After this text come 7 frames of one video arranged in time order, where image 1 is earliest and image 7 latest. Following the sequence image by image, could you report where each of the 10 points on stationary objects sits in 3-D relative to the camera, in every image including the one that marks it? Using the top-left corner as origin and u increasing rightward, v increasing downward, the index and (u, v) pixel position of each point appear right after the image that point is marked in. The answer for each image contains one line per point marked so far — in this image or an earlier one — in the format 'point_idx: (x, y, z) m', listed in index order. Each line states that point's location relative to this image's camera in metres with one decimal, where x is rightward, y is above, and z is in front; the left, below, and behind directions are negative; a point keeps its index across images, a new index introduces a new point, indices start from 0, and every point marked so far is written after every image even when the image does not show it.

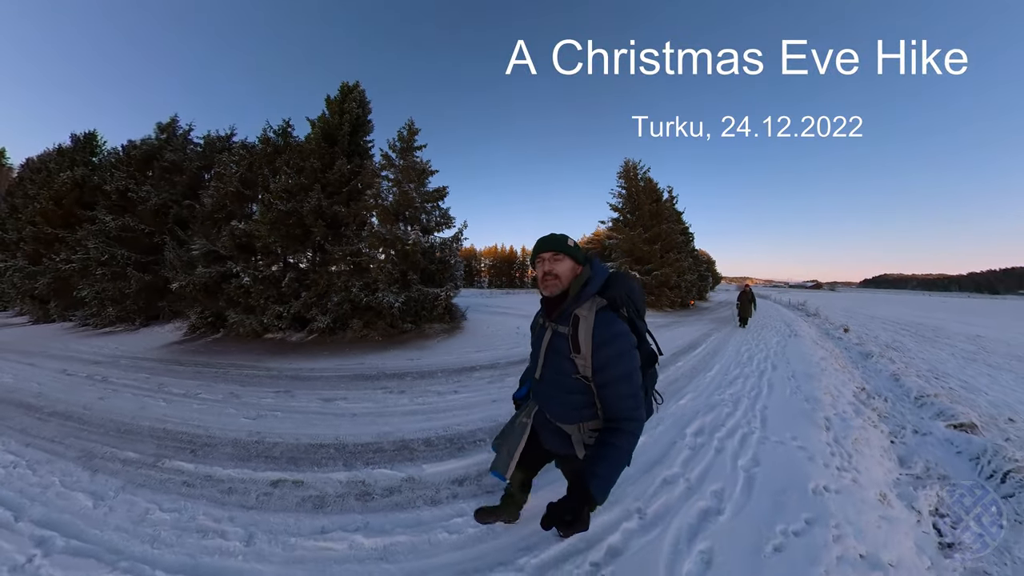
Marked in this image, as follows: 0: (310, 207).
0: (-3.4, +1.4, +6.5) m
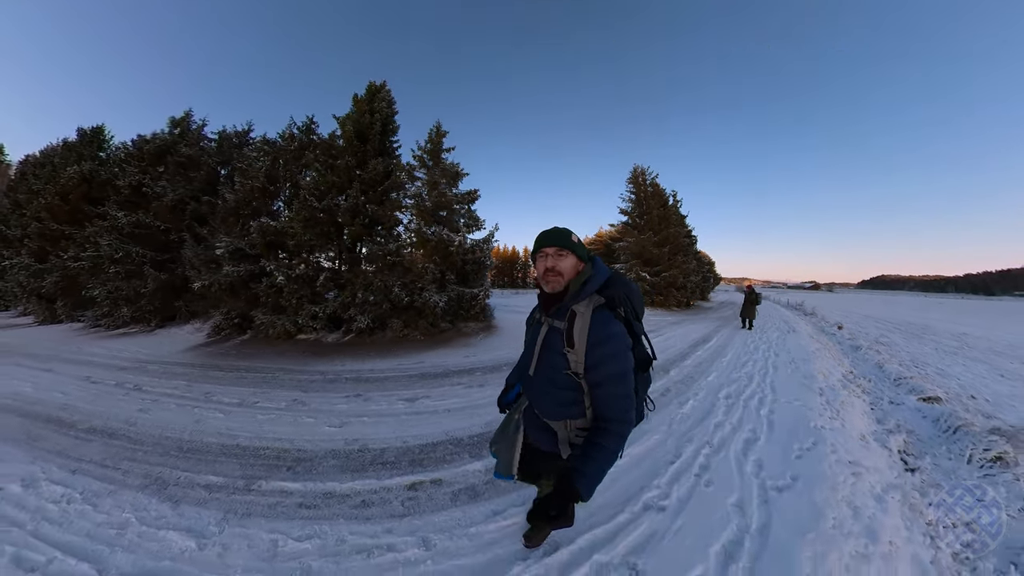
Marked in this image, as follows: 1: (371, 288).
0: (-2.7, +1.4, +6.2) m
1: (-2.3, 0.0, +6.0) m
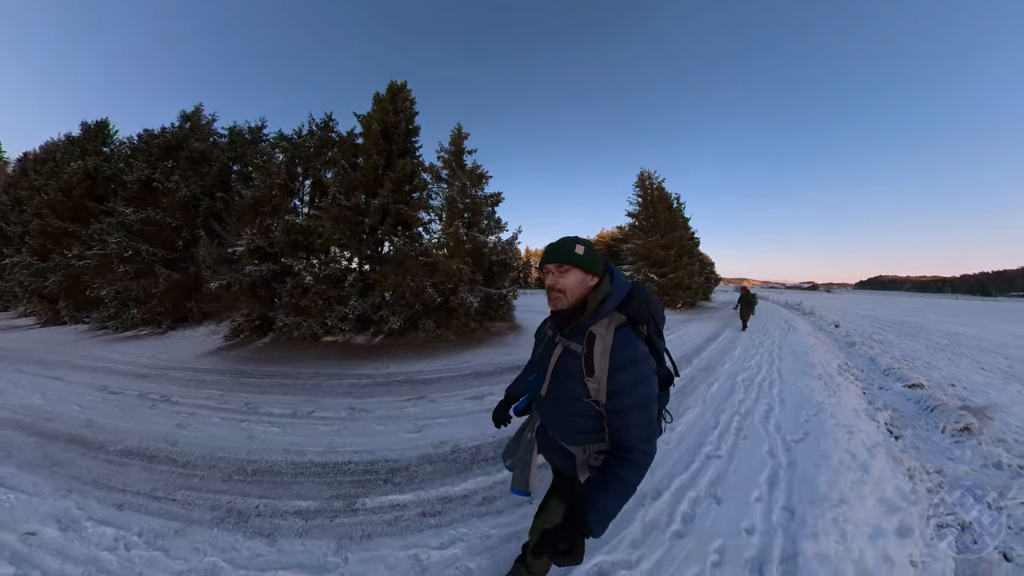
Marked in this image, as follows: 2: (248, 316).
0: (-2.2, +1.4, +6.0) m
1: (-1.8, 0.0, +5.8) m
2: (-5.1, -0.5, +7.1) m
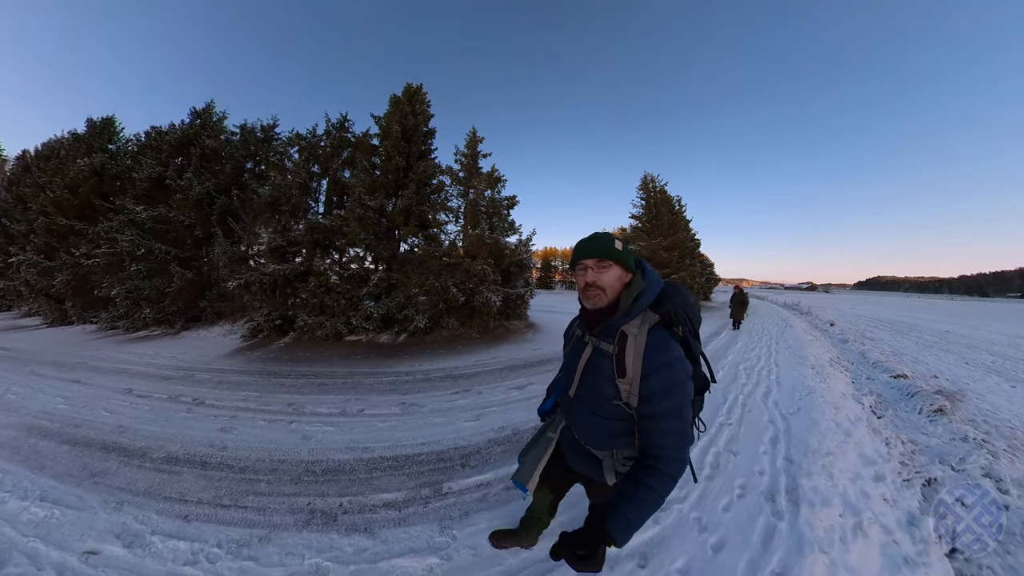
0: (-1.9, +1.4, +6.1) m
1: (-1.5, 0.0, +5.9) m
2: (-4.8, -0.5, +7.1) m
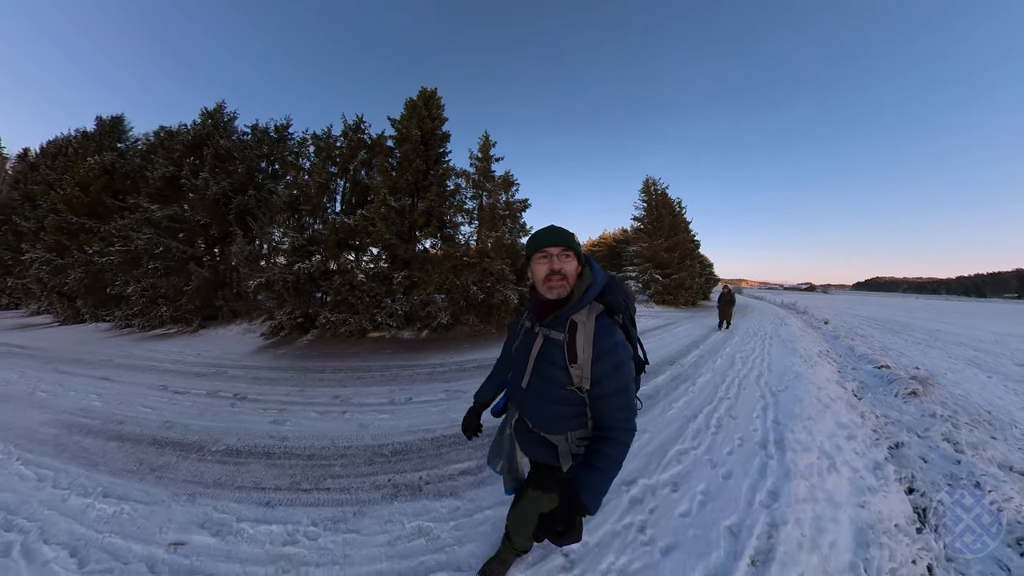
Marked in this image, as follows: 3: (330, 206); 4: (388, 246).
0: (-1.6, +1.4, +6.4) m
1: (-1.2, 0.0, +6.2) m
2: (-4.5, -0.5, +7.4) m
3: (-4.2, +1.9, +8.4) m
4: (-2.1, +0.7, +6.3) m
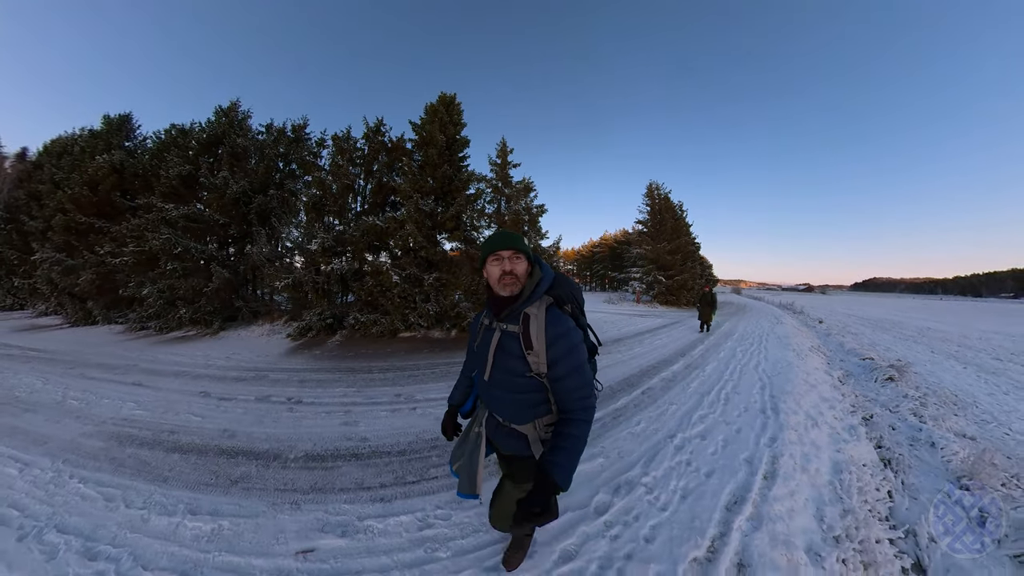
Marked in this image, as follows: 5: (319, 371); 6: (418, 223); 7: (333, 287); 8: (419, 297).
0: (-1.3, +1.4, +6.9) m
1: (-0.8, 0.0, +6.7) m
2: (-4.2, -0.6, +7.9) m
3: (-3.9, +1.8, +8.9) m
4: (-1.7, +0.7, +6.8) m
5: (-3.2, -1.2, +6.0) m
6: (-1.9, +1.1, +6.9) m
7: (-3.8, 0.0, +8.0) m
8: (-1.8, -0.2, +6.8) m
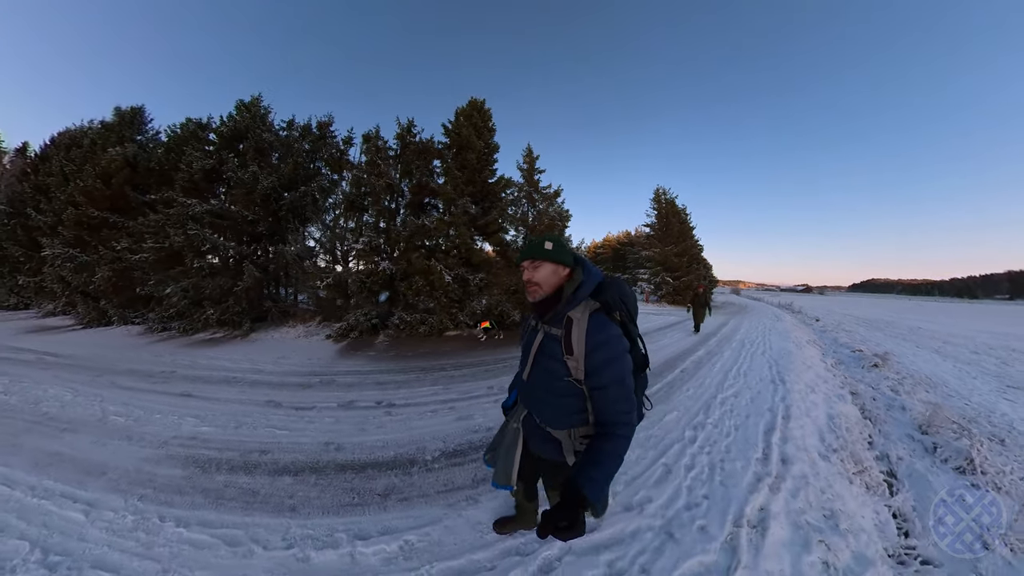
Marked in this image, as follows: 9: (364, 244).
0: (-0.6, +1.3, +7.7) m
1: (-0.1, 0.0, +7.5) m
2: (-3.5, -0.6, +8.7) m
3: (-3.2, +1.8, +9.7) m
4: (-1.0, +0.7, +7.6) m
5: (-2.5, -1.2, +6.7) m
6: (-1.2, +1.1, +7.7) m
7: (-3.1, 0.0, +8.7) m
8: (-1.1, -0.2, +7.6) m
9: (-3.4, +0.8, +8.6) m
